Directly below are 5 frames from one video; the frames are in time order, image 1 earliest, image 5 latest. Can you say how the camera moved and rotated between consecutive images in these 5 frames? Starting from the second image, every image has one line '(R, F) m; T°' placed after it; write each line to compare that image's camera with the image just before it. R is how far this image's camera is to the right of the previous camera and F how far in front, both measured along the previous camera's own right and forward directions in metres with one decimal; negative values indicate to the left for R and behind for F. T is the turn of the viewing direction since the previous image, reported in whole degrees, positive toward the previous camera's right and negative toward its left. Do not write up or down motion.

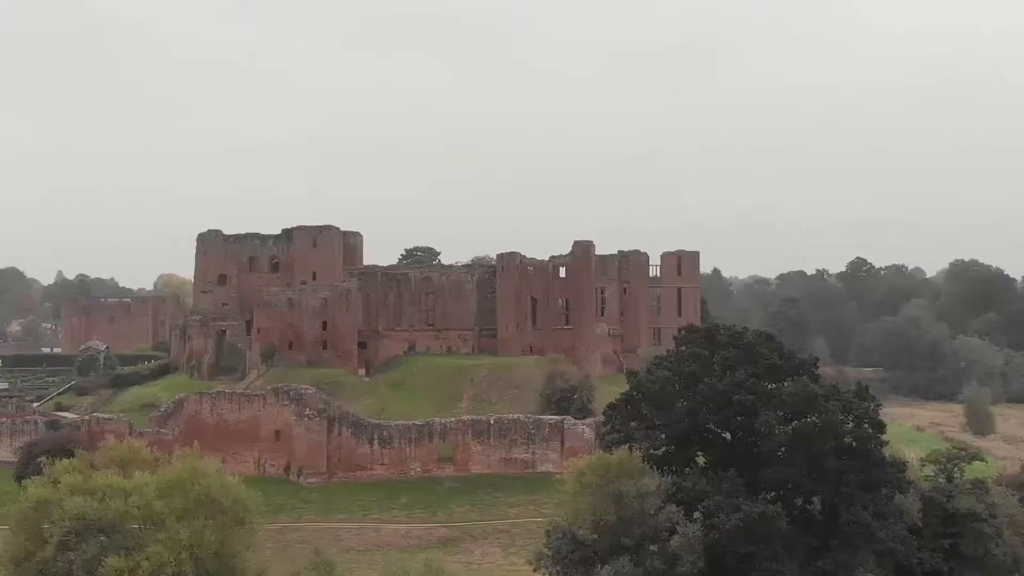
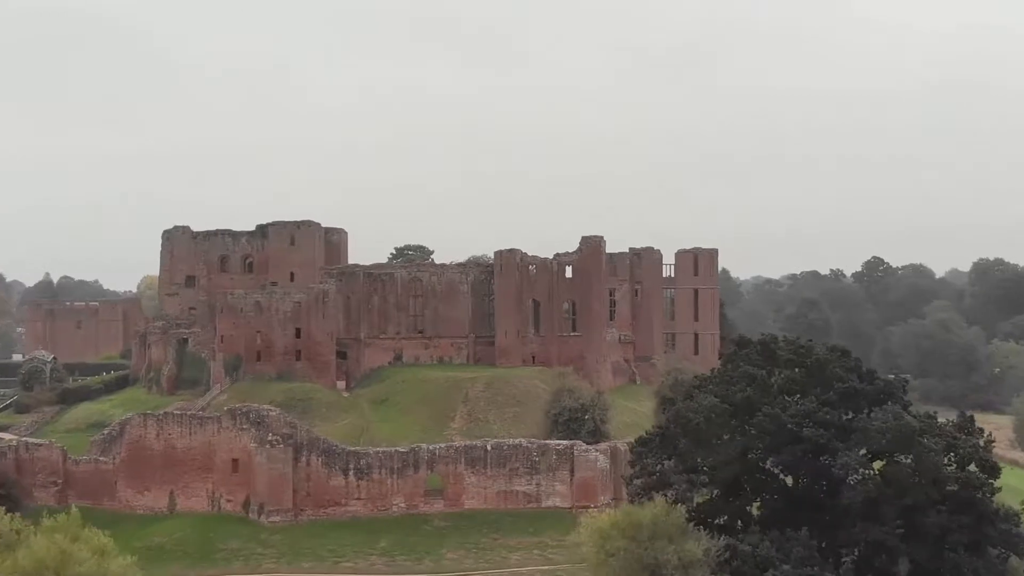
(0.0, +5.4) m; 0°
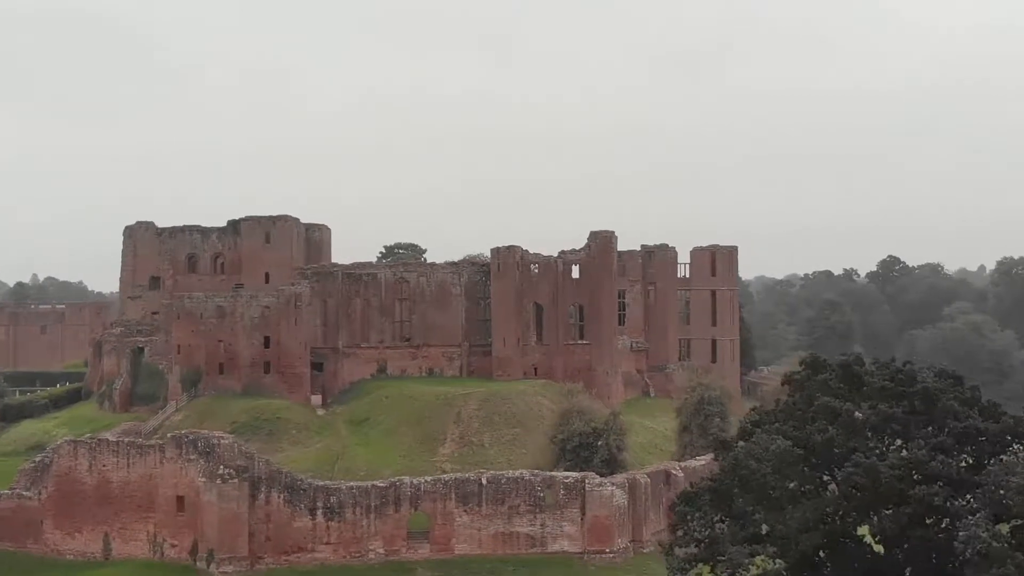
(0.0, +4.8) m; 0°
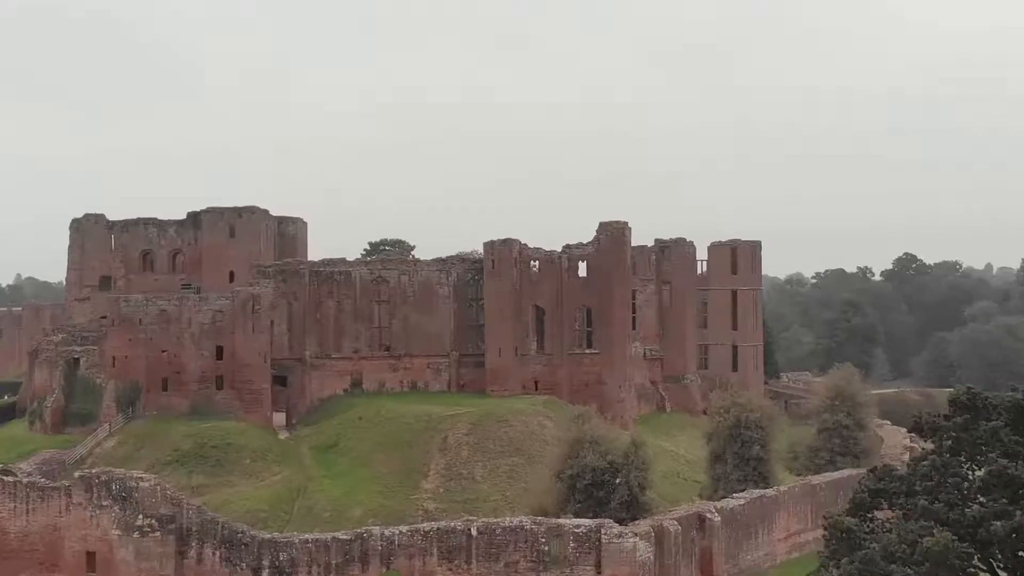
(0.0, +5.1) m; 0°
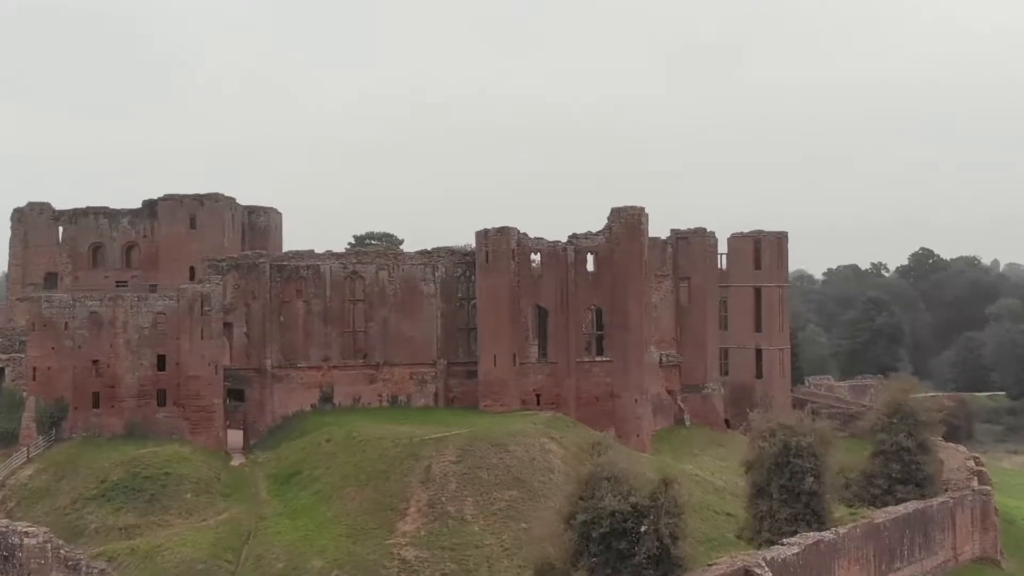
(0.0, +4.4) m; 0°
